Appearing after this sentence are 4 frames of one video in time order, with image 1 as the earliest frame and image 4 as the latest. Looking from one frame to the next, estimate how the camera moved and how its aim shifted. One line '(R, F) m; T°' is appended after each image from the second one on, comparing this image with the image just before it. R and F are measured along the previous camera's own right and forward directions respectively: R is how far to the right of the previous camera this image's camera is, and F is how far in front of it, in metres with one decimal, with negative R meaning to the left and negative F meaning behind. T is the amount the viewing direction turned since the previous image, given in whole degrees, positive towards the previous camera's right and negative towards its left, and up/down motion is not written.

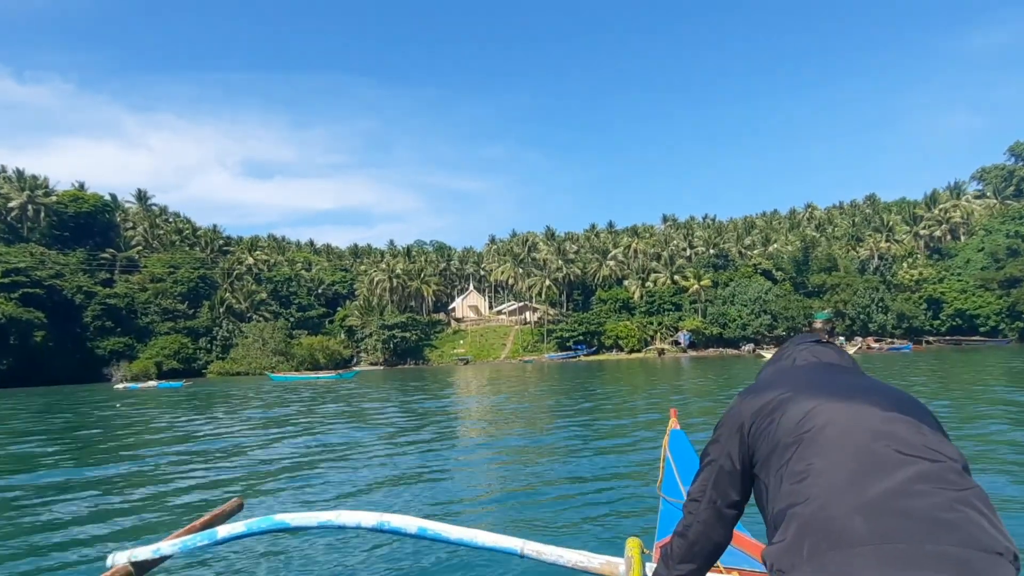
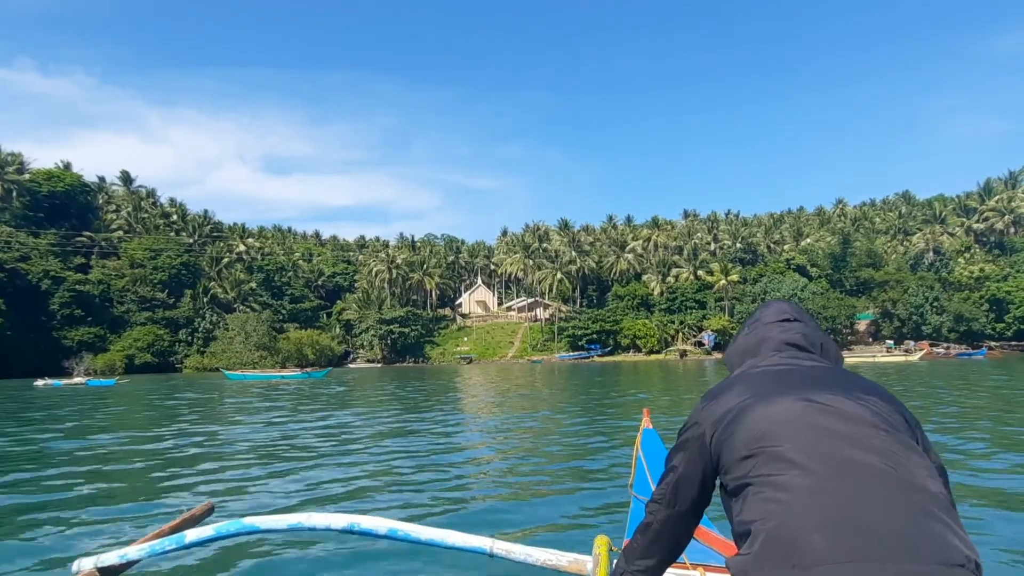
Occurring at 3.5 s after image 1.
(+0.4, +3.6) m; -1°
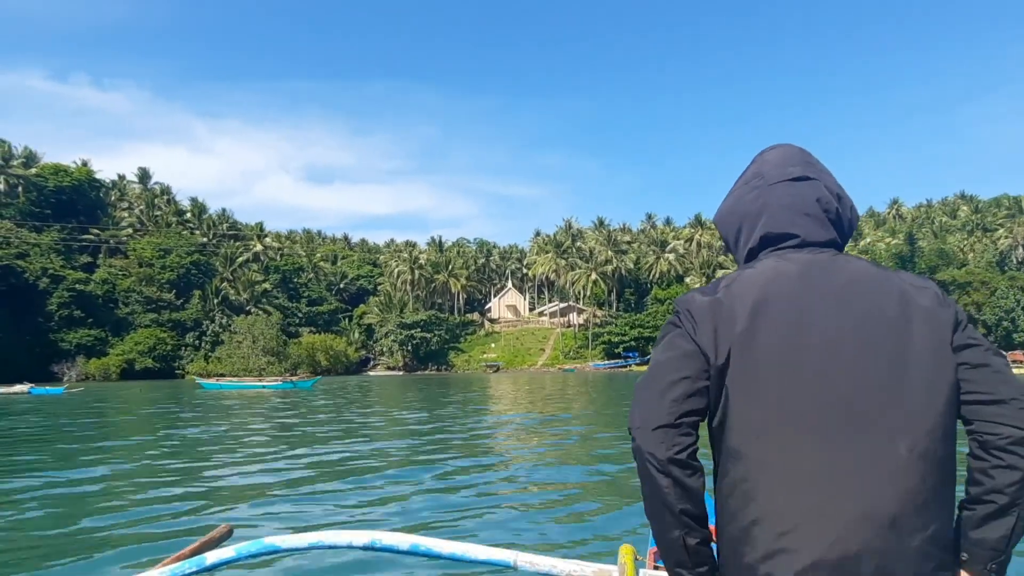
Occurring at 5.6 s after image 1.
(+0.3, +3.1) m; -3°
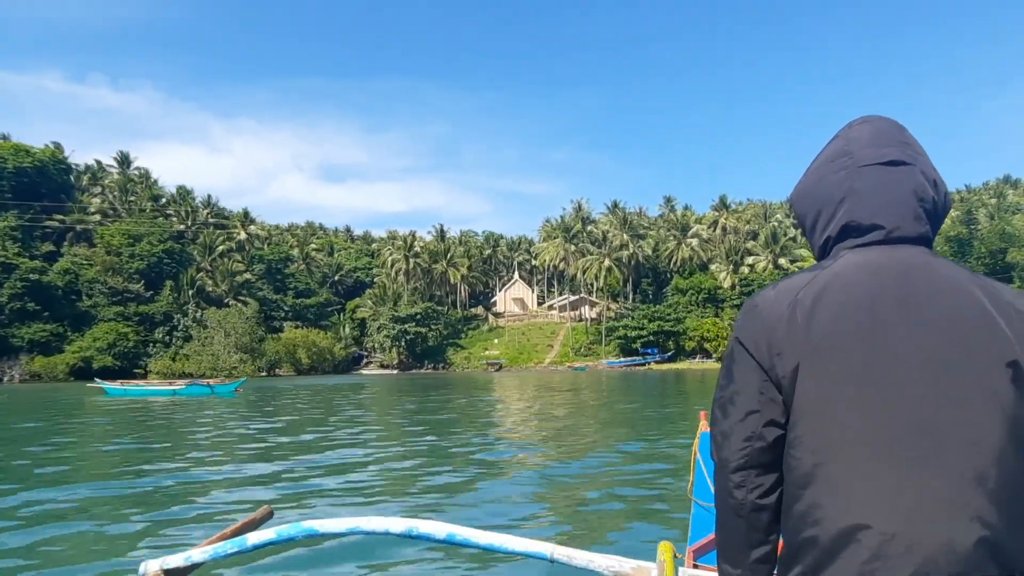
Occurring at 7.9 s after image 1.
(+0.3, +3.7) m; -1°
